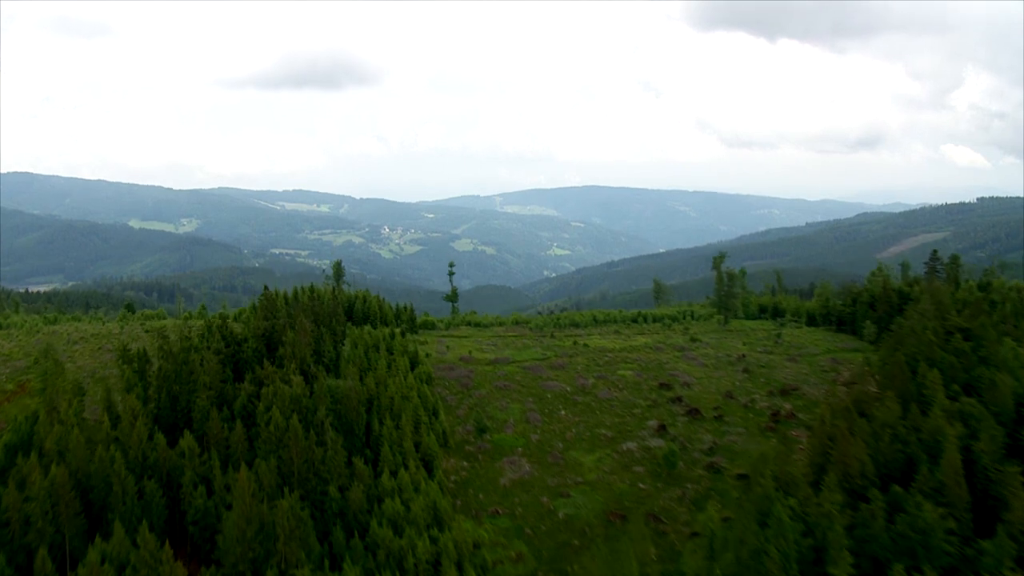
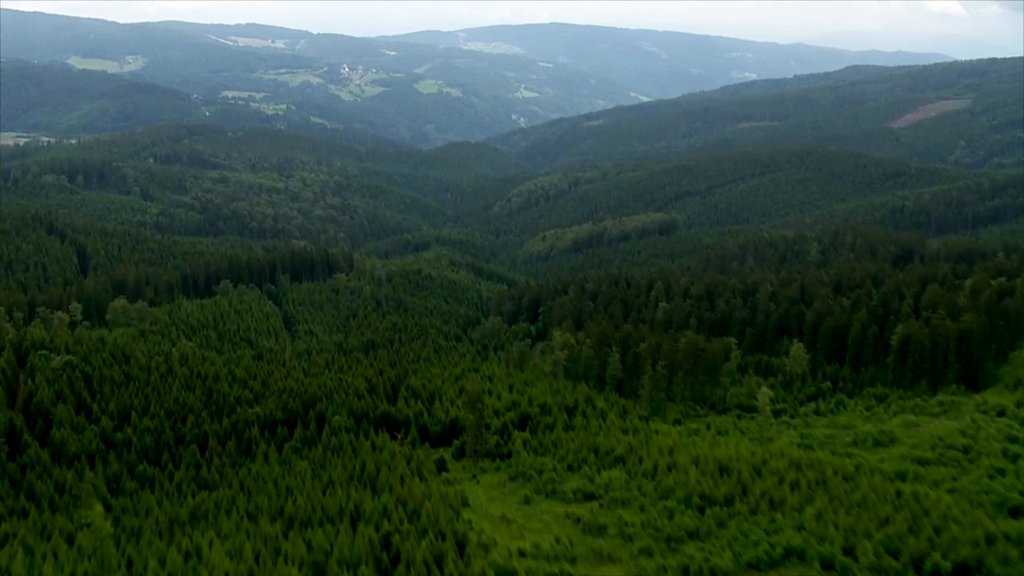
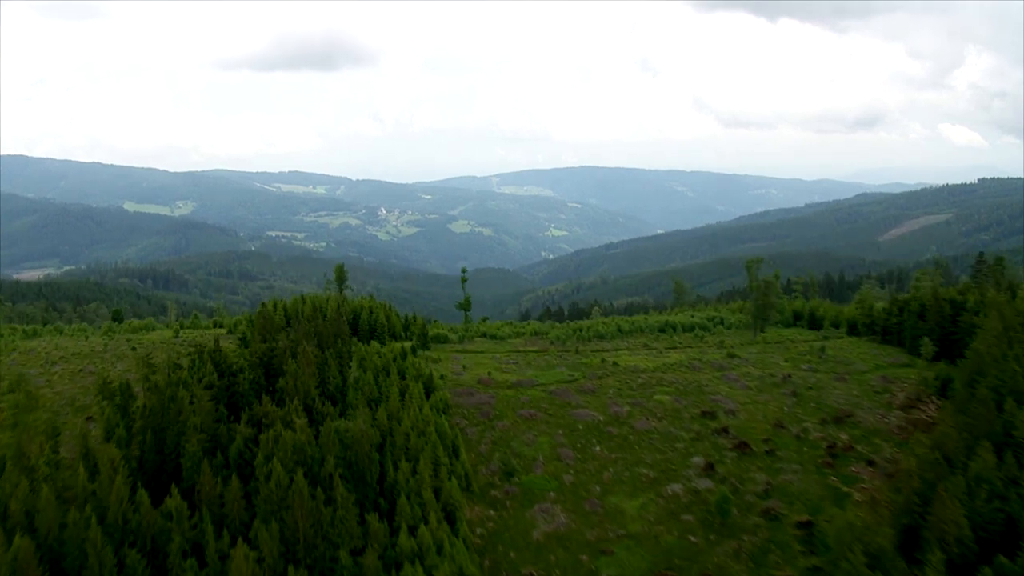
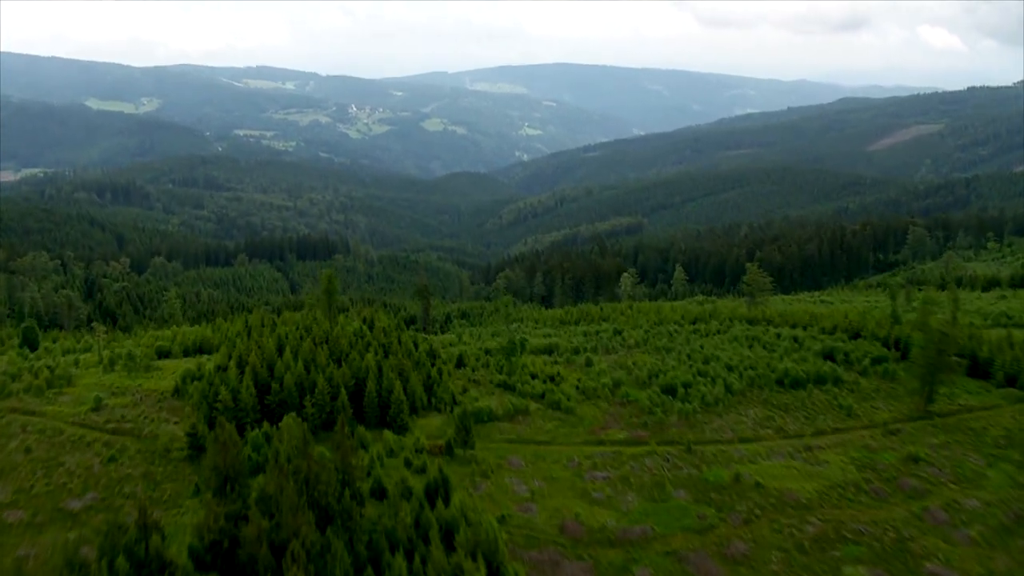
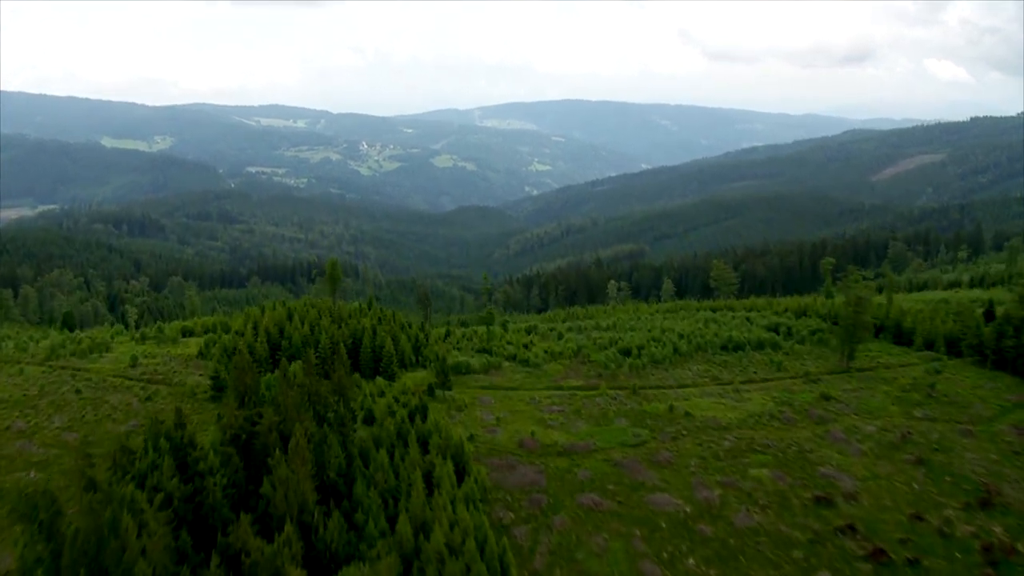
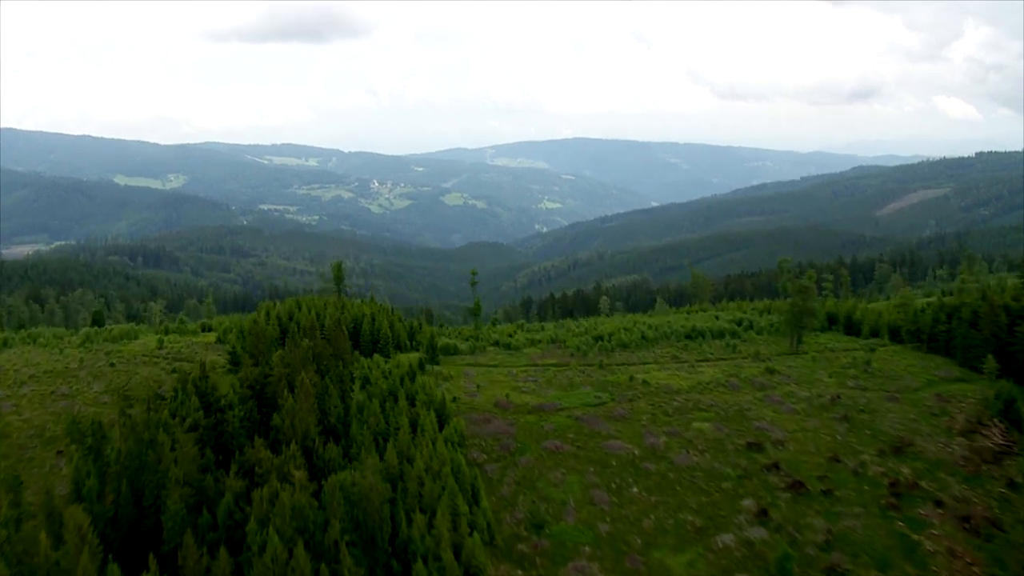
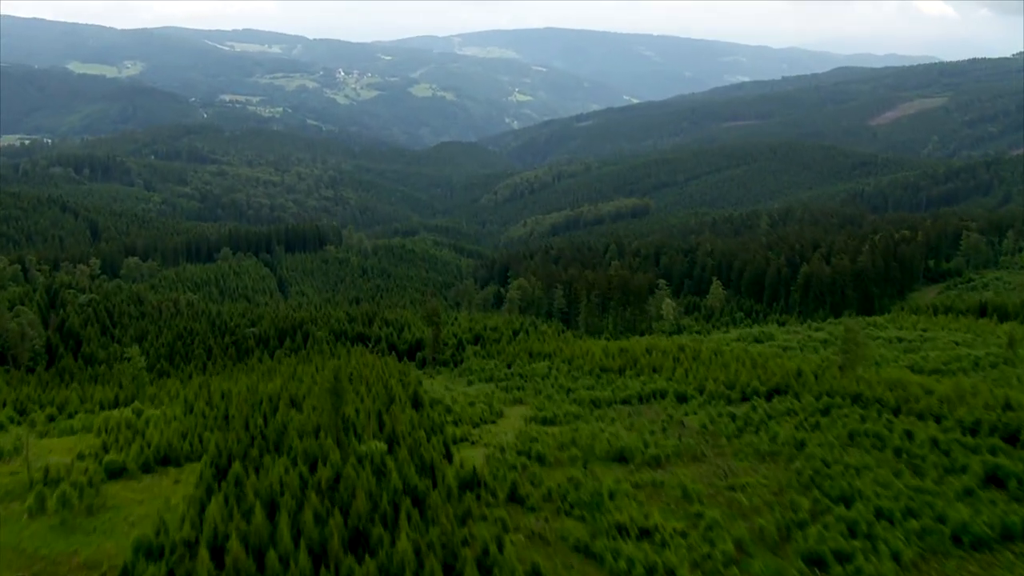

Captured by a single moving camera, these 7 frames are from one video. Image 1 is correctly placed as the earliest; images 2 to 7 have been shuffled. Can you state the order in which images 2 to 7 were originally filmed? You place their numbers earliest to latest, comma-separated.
3, 6, 5, 4, 7, 2
